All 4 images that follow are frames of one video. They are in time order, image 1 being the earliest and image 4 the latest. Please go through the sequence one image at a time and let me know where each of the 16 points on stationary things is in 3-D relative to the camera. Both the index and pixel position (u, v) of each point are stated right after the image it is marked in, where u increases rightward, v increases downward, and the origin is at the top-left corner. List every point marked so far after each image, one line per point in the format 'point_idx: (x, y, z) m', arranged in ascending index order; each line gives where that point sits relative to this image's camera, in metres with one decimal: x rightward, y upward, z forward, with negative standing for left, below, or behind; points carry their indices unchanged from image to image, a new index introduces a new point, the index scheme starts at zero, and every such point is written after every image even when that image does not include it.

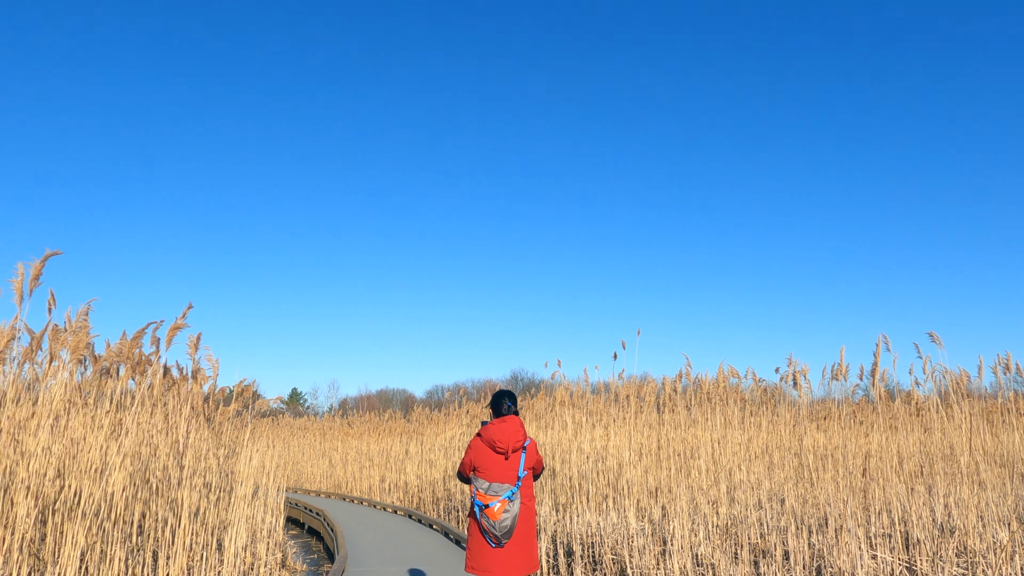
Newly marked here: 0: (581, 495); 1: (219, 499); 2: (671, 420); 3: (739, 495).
0: (+0.8, -2.4, +7.4) m
1: (-2.6, -1.9, +5.7) m
2: (+2.1, -1.8, +8.6) m
3: (+2.3, -2.1, +6.6) m
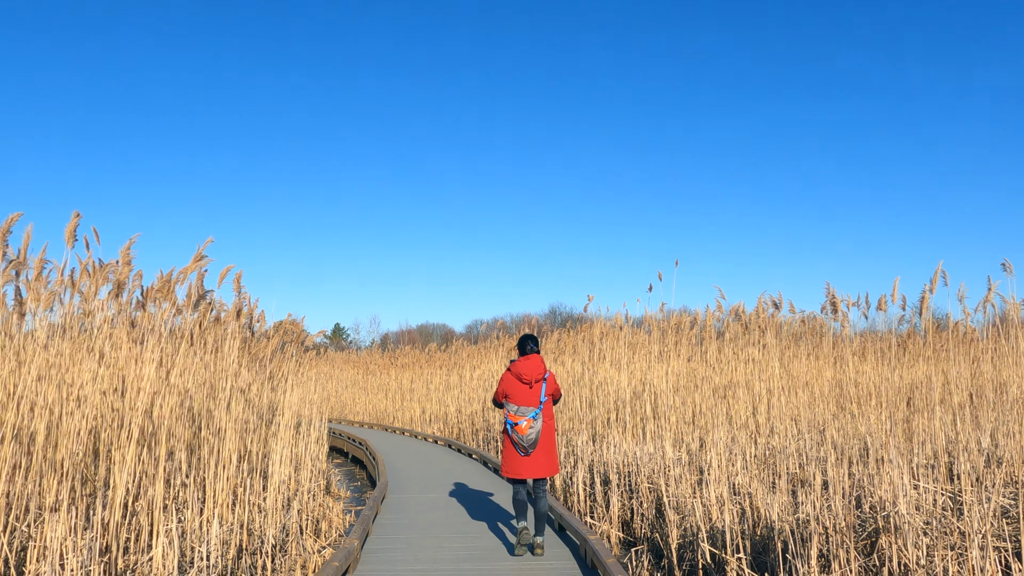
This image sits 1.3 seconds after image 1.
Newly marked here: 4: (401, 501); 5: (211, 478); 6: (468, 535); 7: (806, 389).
0: (+1.2, -1.6, +7.5) m
1: (-2.3, -1.3, +5.9) m
2: (+2.6, -0.8, +8.5) m
3: (+2.7, -1.4, +6.5) m
4: (-1.0, -2.0, +5.9) m
5: (-2.1, -1.3, +4.4) m
6: (-0.3, -1.8, +4.7) m
7: (+3.5, -1.2, +7.6) m
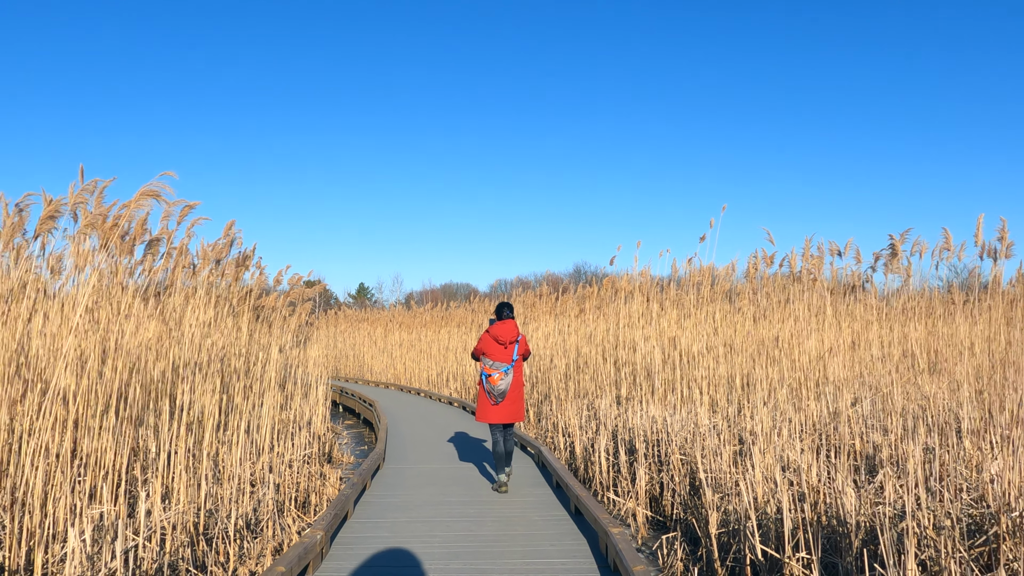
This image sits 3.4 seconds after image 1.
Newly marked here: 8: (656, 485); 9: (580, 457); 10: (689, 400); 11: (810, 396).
0: (+1.4, -1.0, +6.7) m
1: (-2.2, -0.9, +5.3) m
2: (+2.8, -0.2, +7.6) m
3: (+2.8, -0.9, +5.7) m
4: (-0.9, -1.5, +5.3) m
5: (-2.0, -0.9, +3.8) m
6: (-0.3, -1.4, +4.1) m
7: (+3.6, -0.6, +6.7) m
8: (+1.1, -1.5, +5.0) m
9: (+0.7, -1.6, +6.2) m
10: (+1.7, -1.1, +6.2) m
11: (+2.7, -1.0, +5.9) m
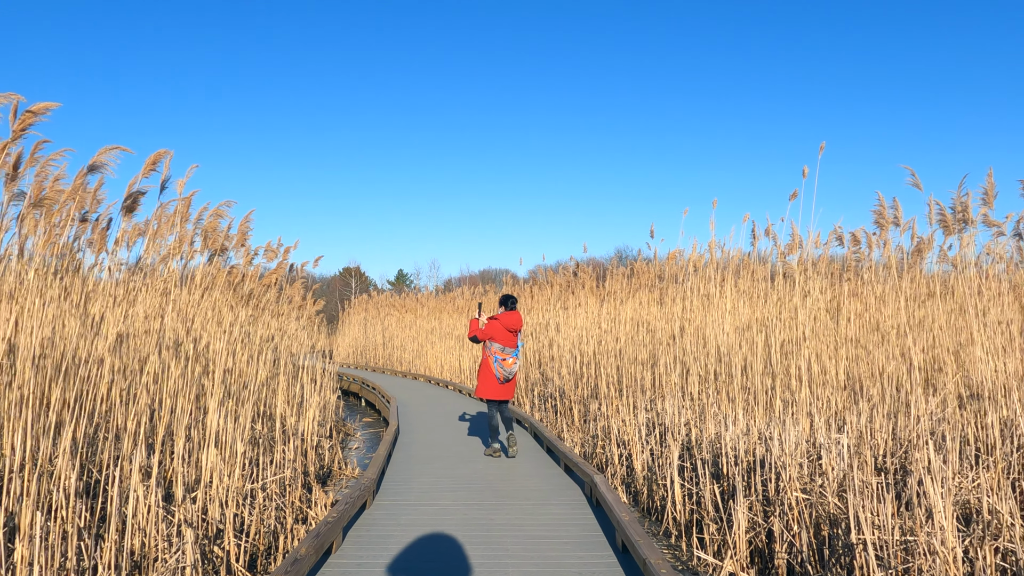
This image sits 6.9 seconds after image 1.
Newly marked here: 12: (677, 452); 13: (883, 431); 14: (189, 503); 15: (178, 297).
0: (+1.7, -0.8, +5.2) m
1: (-1.9, -0.7, +3.9) m
2: (+3.2, 0.0, +6.0) m
3: (+3.1, -0.7, +4.1) m
4: (-0.7, -1.3, +3.9) m
5: (-1.9, -0.8, +2.5) m
6: (-0.1, -1.3, +2.6) m
7: (+4.0, -0.4, +5.0) m
8: (+1.3, -1.3, +3.5) m
9: (+1.0, -1.4, +4.7) m
10: (+2.0, -0.8, +4.6) m
11: (+3.0, -0.7, +4.3) m
12: (+1.1, -1.1, +4.2) m
13: (+2.2, -0.8, +3.8) m
14: (-1.6, -1.1, +3.2) m
15: (-2.2, -0.1, +4.5) m
